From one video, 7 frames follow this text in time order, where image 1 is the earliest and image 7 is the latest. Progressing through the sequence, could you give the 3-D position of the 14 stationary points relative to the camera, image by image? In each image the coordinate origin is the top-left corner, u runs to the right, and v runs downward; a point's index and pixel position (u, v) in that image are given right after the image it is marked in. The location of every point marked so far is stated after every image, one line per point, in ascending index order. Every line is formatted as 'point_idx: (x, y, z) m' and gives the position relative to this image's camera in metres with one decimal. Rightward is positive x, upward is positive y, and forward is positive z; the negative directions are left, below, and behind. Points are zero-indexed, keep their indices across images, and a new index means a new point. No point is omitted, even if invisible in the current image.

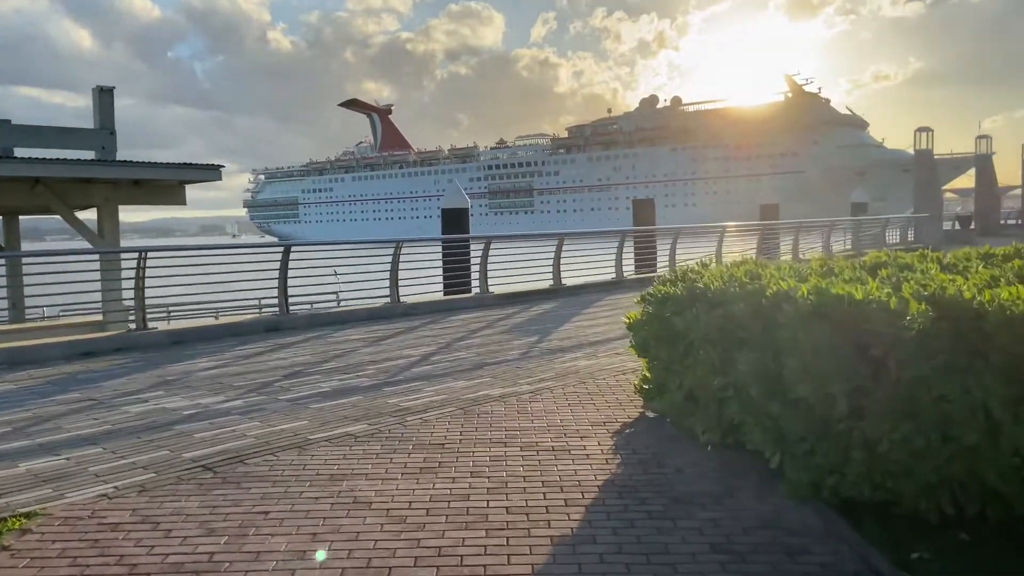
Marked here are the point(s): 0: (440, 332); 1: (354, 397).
0: (-0.9, -0.5, +9.2) m
1: (-1.3, -0.9, +6.0) m
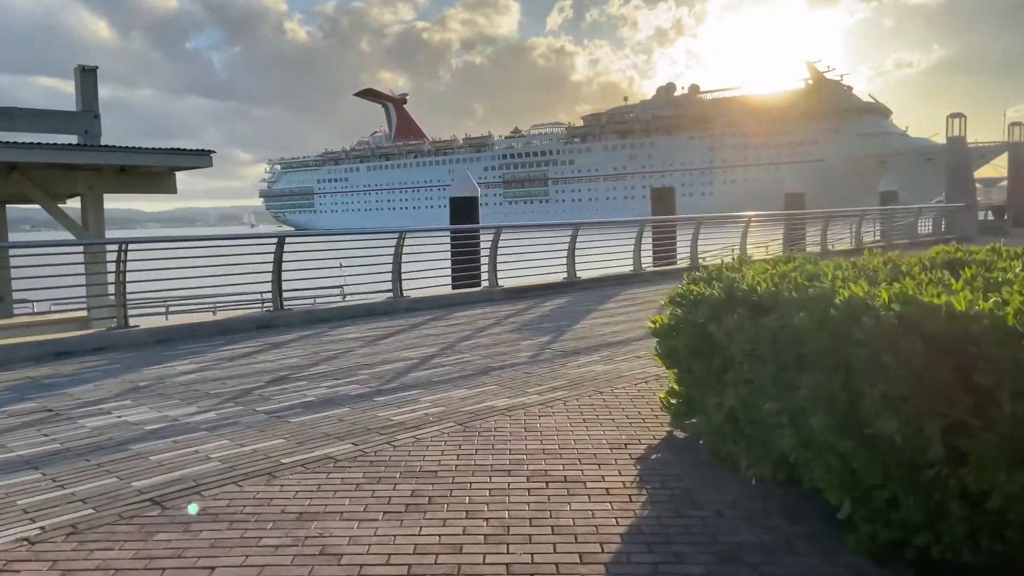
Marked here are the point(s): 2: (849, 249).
0: (-0.8, -0.5, +8.5) m
1: (-1.2, -0.9, +5.3) m
2: (+8.8, +1.0, +19.7) m
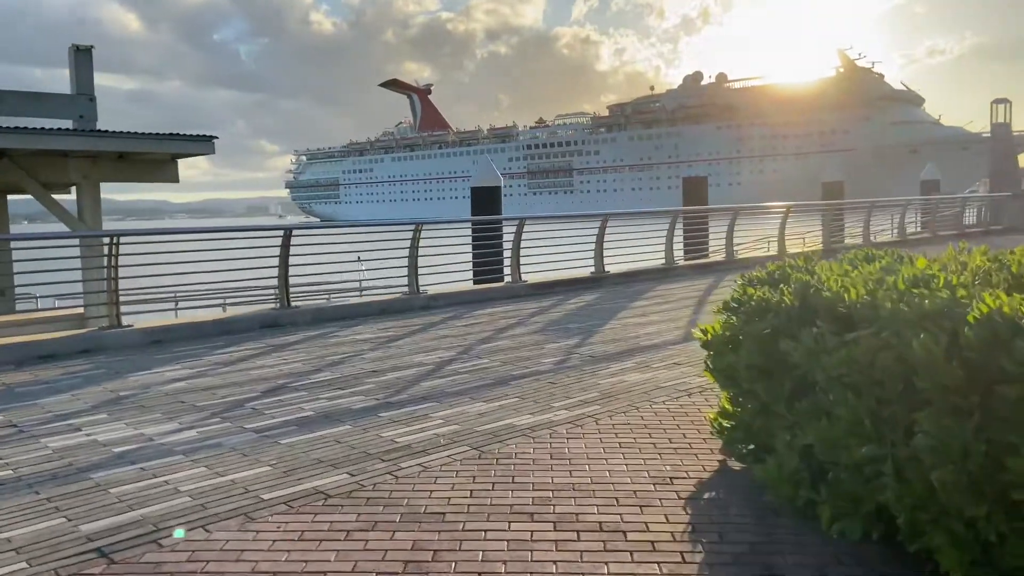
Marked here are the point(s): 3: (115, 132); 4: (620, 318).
0: (-0.5, -0.5, +7.8) m
1: (-1.1, -0.9, +4.7) m
2: (+9.4, +1.2, +18.7) m
3: (-4.5, +1.8, +8.5) m
4: (+1.2, -0.3, +8.5) m
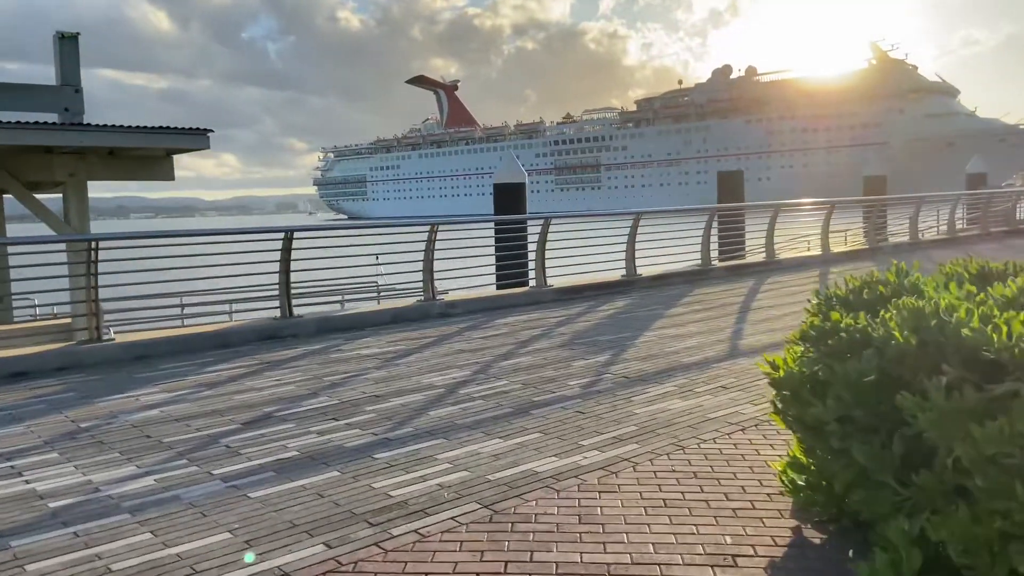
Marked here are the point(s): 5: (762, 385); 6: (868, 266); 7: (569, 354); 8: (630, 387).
0: (-0.3, -0.5, +7.0) m
1: (-1.0, -1.0, +3.9) m
2: (+10.0, +1.2, +17.5) m
3: (-4.2, +1.7, +7.9) m
4: (+1.4, -0.4, +7.6) m
5: (+1.8, -0.7, +5.5) m
6: (+6.3, +0.4, +13.3) m
7: (+0.5, -0.6, +6.6) m
8: (+0.9, -0.7, +5.5) m
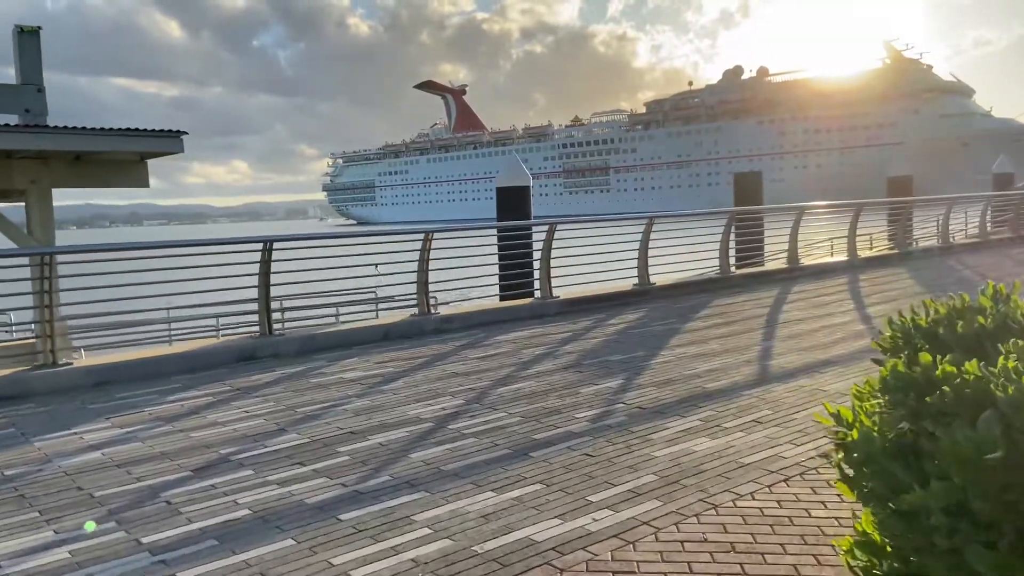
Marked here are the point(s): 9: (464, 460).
0: (-0.3, -0.7, +6.3) m
1: (-1.0, -1.1, +3.2) m
2: (+10.2, +1.0, +16.7) m
3: (-4.2, +1.5, +7.2) m
4: (+1.5, -0.5, +6.9) m
5: (+1.8, -0.8, +4.7) m
6: (+6.4, +0.3, +12.5) m
7: (+0.5, -0.7, +5.9) m
8: (+0.9, -0.8, +4.7) m
9: (-0.3, -0.9, +4.1) m
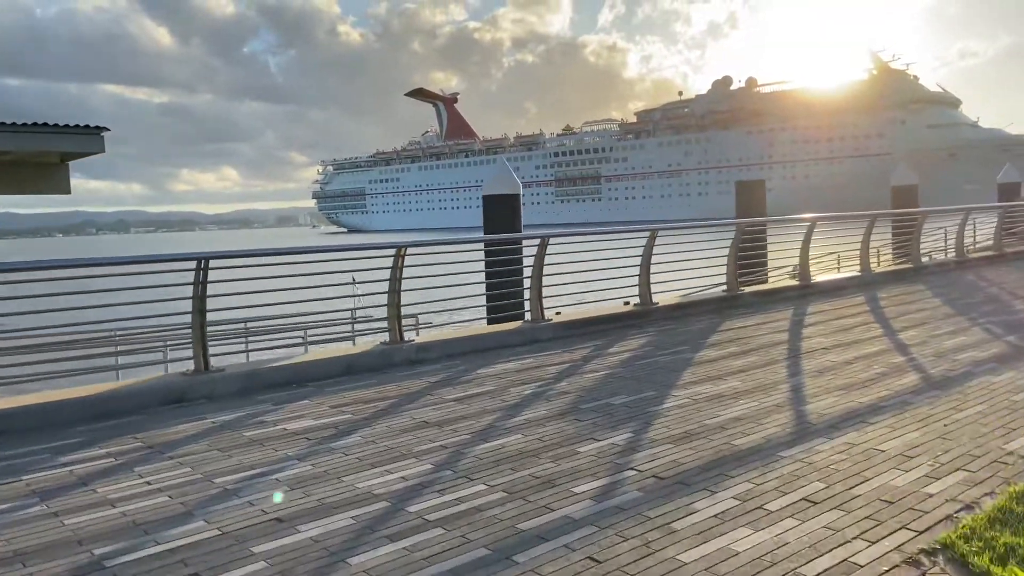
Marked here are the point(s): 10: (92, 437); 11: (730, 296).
0: (-0.4, -0.9, +5.2) m
1: (-1.1, -1.2, +2.1) m
2: (+9.9, +0.7, +15.7) m
3: (-4.4, +1.3, +6.1) m
4: (+1.3, -0.8, +5.8) m
5: (+1.7, -1.0, +3.6) m
6: (+6.2, 0.0, +11.5) m
7: (+0.4, -0.9, +4.8) m
8: (+0.8, -1.0, +3.7) m
9: (-0.4, -1.1, +3.0) m
10: (-2.7, -0.9, +4.8) m
11: (+2.8, -0.1, +9.7) m
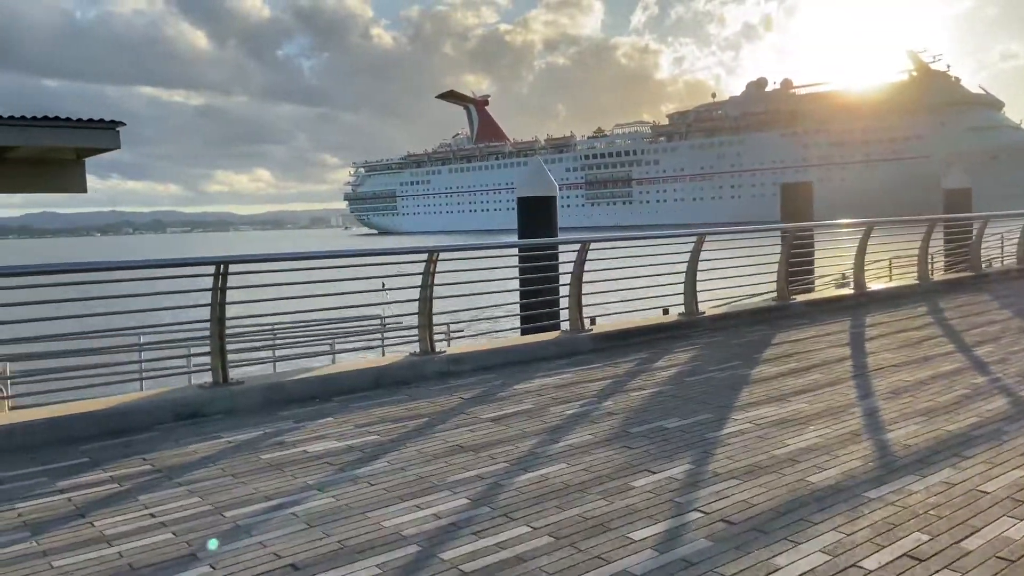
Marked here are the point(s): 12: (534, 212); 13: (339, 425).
0: (-0.1, -0.9, +4.7) m
1: (-0.9, -1.3, +1.6) m
2: (+10.6, +0.5, +14.8) m
3: (-4.0, +1.3, +5.8) m
4: (+1.6, -0.8, +5.3) m
5: (+1.9, -1.1, +3.1) m
6: (+6.7, -0.2, +10.8) m
7: (+0.6, -1.0, +4.3) m
8: (+1.0, -1.1, +3.1) m
9: (-0.2, -1.2, +2.5) m
10: (-2.4, -1.0, +4.4) m
11: (+3.3, -0.2, +9.1) m
12: (+0.3, +1.1, +10.6) m
13: (-1.2, -0.9, +5.0) m
